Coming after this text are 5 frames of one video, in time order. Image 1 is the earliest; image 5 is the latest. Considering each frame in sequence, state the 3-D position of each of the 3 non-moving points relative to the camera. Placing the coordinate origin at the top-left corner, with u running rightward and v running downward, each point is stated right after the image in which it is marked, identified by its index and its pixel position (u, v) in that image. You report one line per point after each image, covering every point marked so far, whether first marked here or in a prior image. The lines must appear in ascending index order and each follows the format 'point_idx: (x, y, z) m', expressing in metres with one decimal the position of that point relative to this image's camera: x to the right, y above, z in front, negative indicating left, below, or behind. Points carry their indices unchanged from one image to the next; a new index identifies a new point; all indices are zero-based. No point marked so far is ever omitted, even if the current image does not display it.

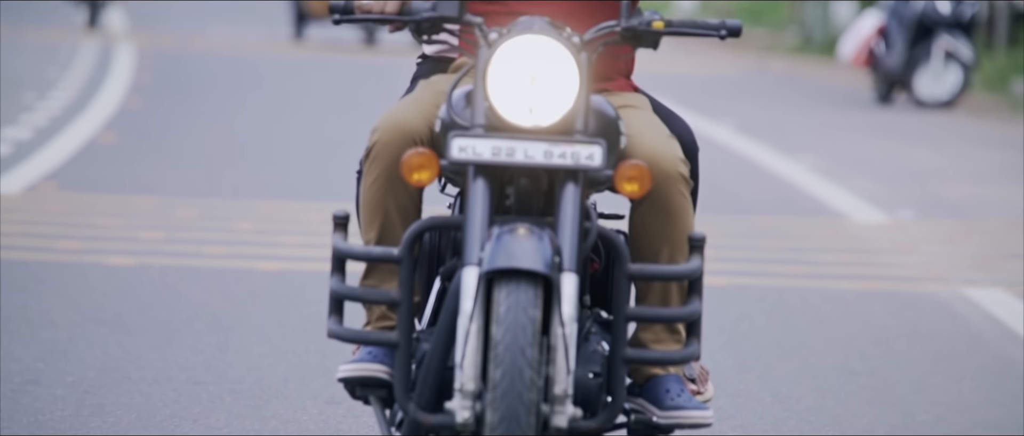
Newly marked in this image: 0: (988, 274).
0: (+3.5, -0.4, +7.9) m
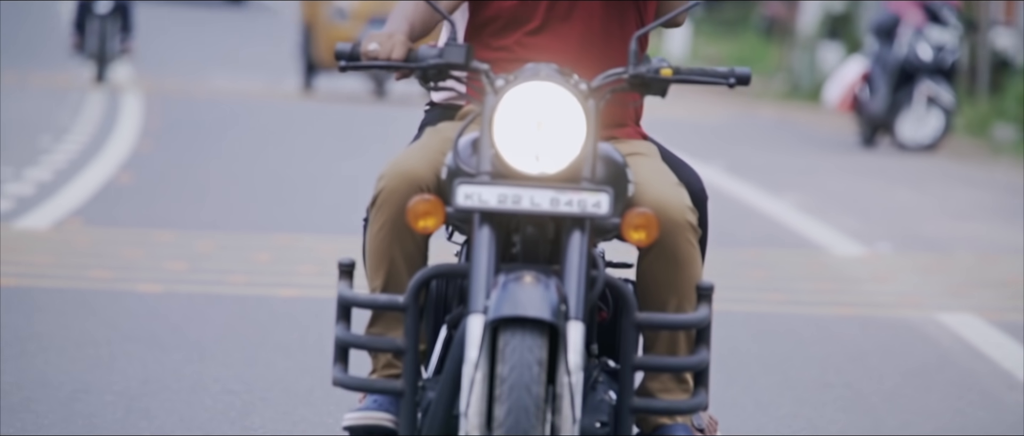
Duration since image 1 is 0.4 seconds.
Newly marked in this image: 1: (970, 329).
0: (+3.6, -0.6, +8.5) m
1: (+3.5, -0.8, +8.0) m
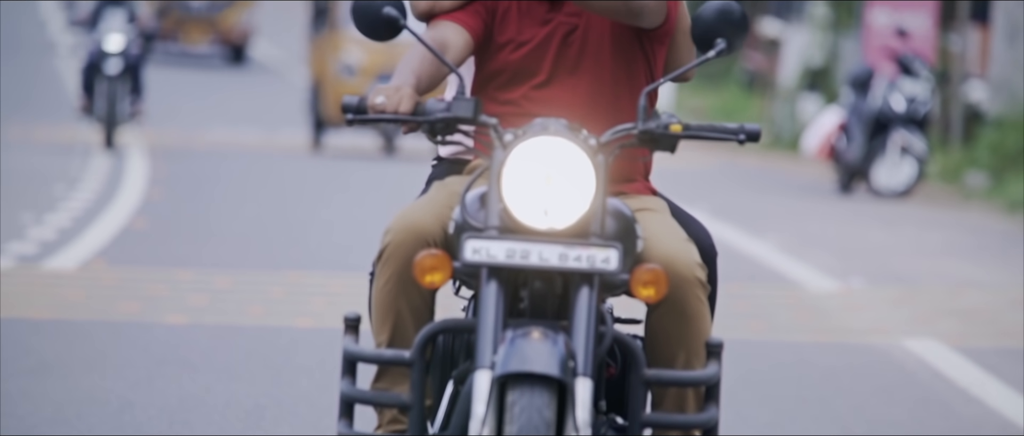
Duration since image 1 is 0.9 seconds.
0: (+3.6, -0.9, +9.2) m
1: (+3.5, -1.1, +8.7) m
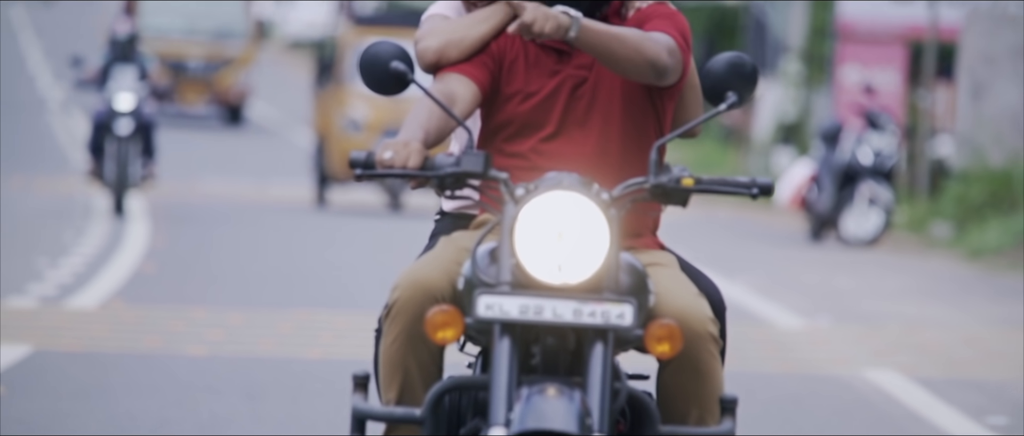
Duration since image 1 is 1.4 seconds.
0: (+3.5, -1.4, +10.1) m
1: (+3.4, -1.5, +9.5) m
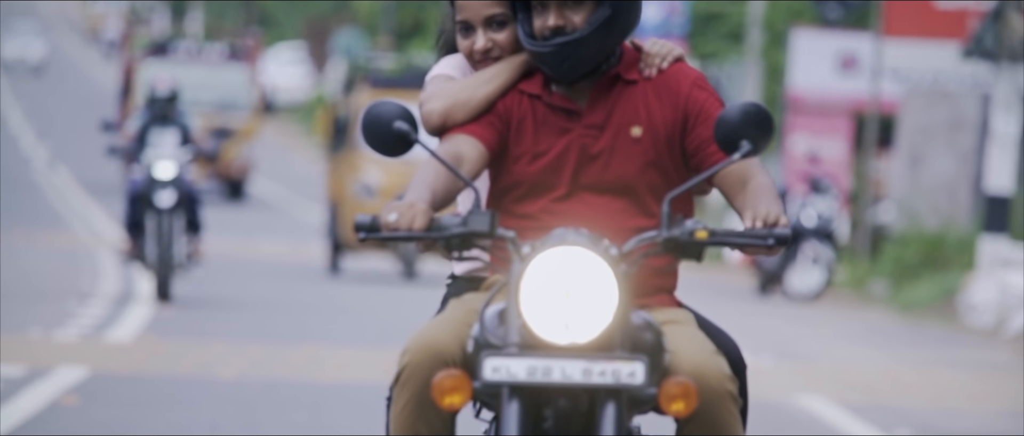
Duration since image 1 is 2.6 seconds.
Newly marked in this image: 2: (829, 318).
0: (+3.2, -2.0, +11.3) m
1: (+3.1, -2.1, +10.8) m
2: (+4.8, -1.4, +15.5) m
